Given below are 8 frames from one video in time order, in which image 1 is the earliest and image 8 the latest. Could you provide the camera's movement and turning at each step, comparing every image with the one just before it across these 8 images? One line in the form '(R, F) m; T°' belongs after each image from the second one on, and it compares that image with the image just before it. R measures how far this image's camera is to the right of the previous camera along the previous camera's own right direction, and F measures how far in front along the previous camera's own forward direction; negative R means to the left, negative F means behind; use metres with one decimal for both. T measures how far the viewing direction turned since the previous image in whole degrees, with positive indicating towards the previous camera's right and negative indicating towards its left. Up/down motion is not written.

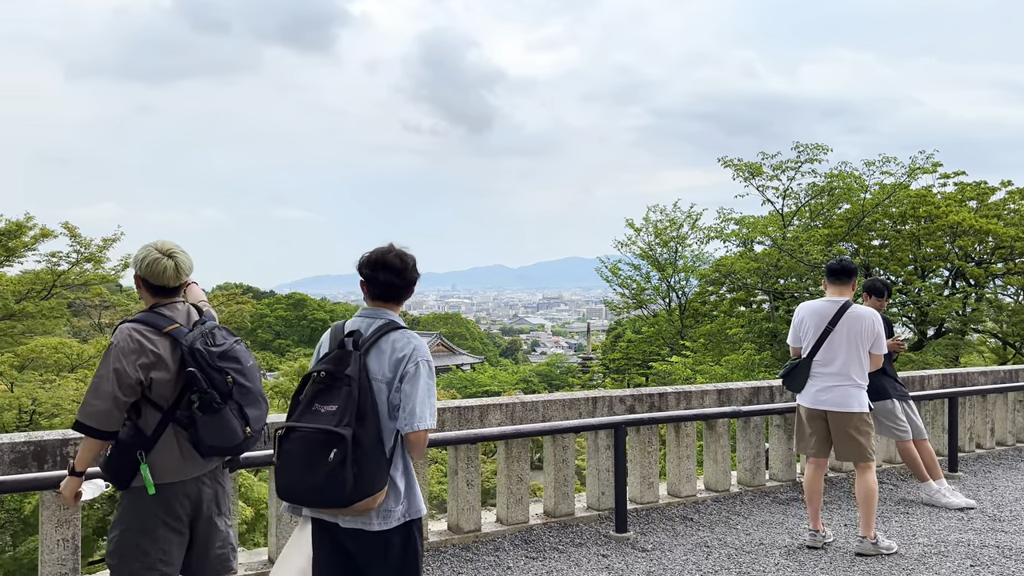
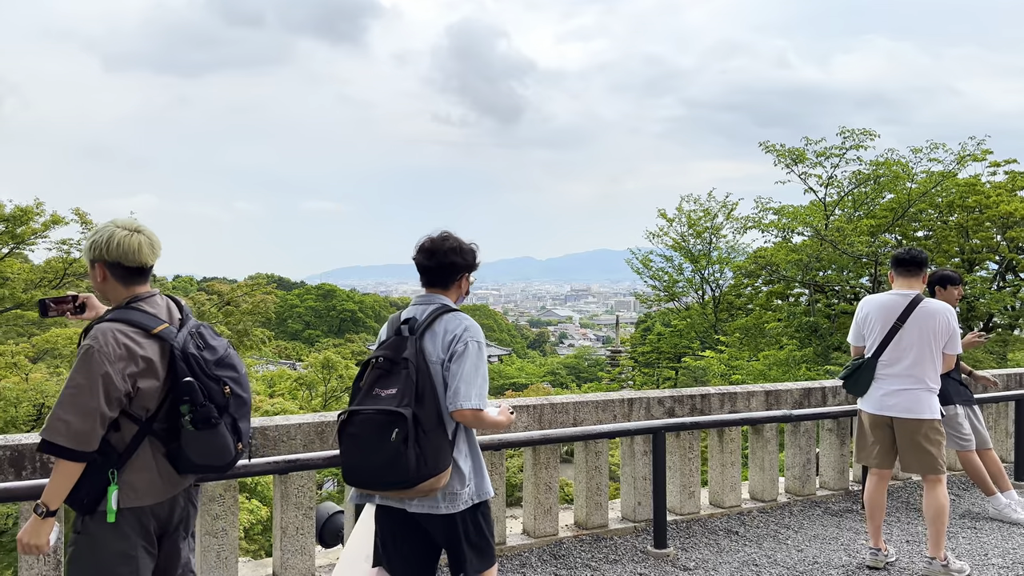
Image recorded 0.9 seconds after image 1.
(0.0, +0.4) m; -2°
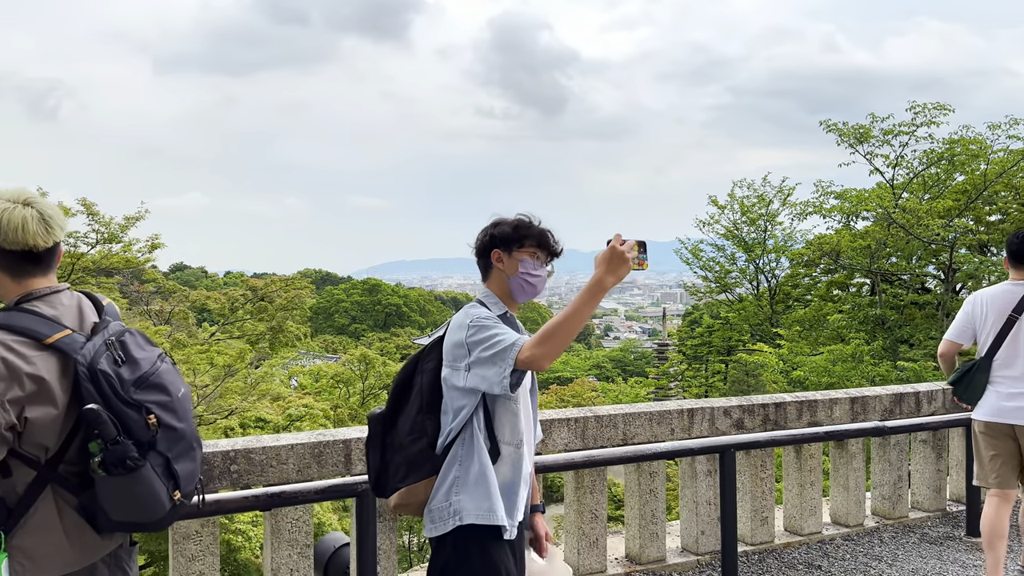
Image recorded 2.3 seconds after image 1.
(0.0, +0.6) m; -3°
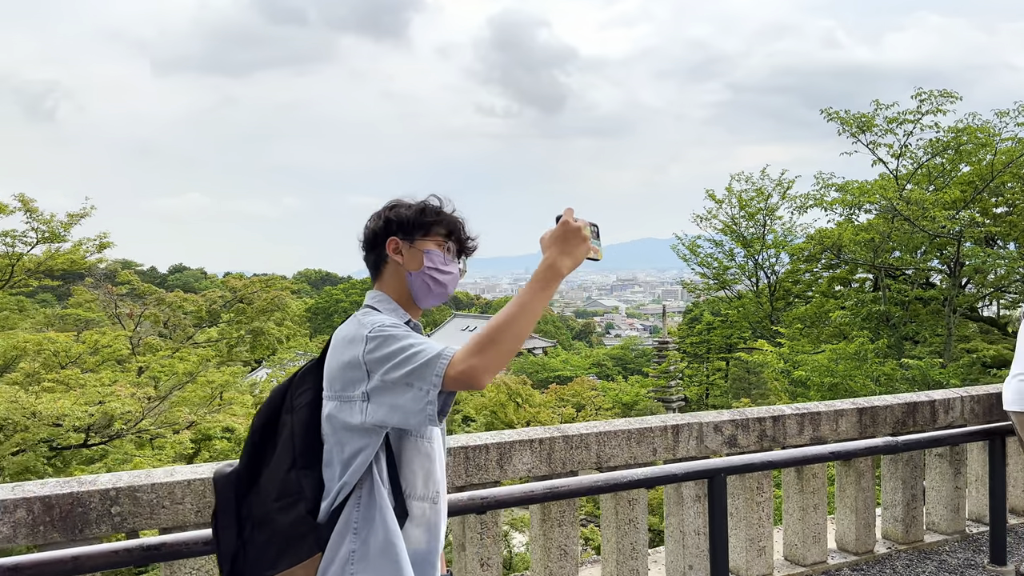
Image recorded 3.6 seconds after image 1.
(+0.2, +0.5) m; 0°
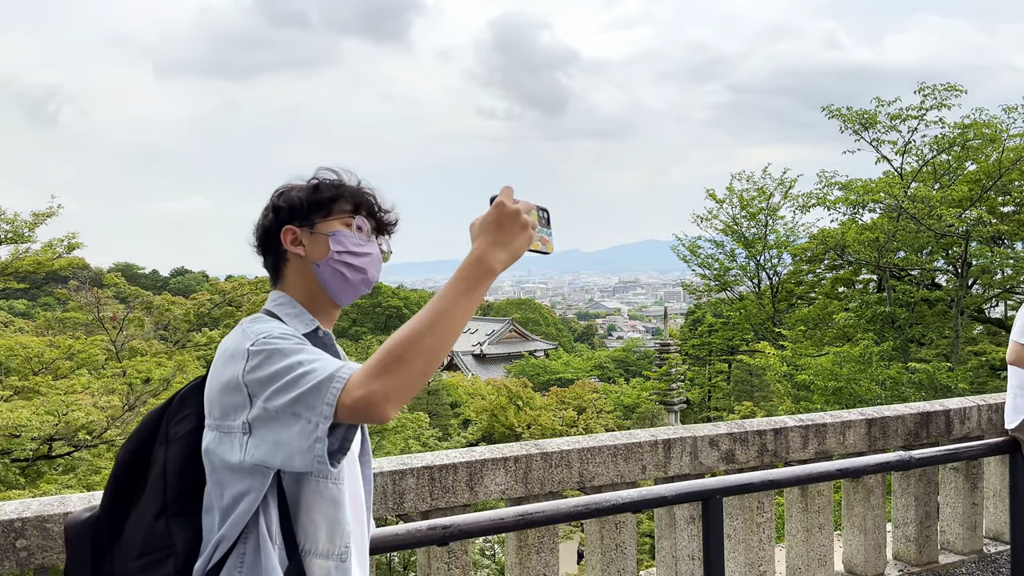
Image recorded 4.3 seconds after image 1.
(+0.1, +0.3) m; 0°
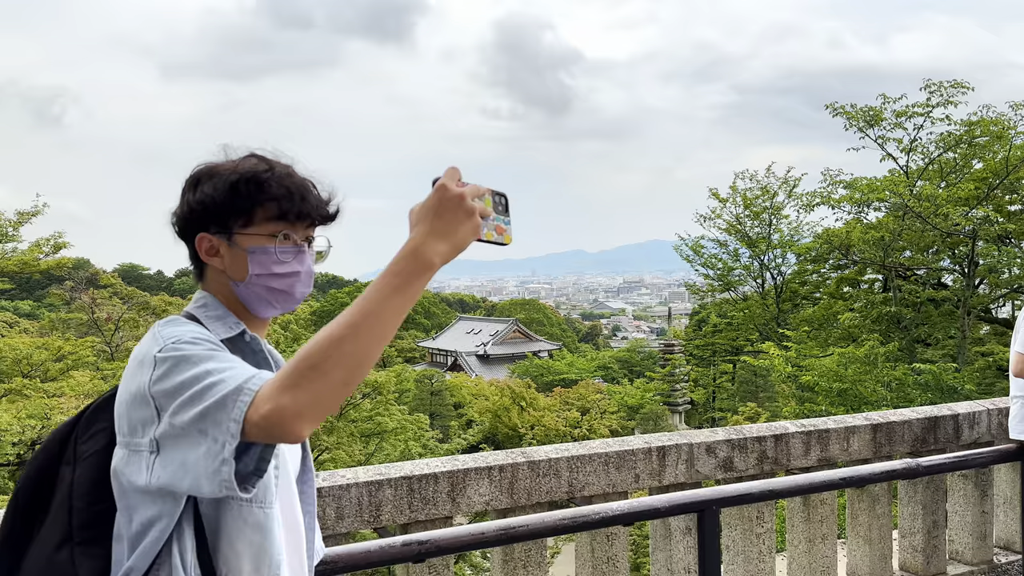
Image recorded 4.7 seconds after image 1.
(+0.1, +0.1) m; 0°
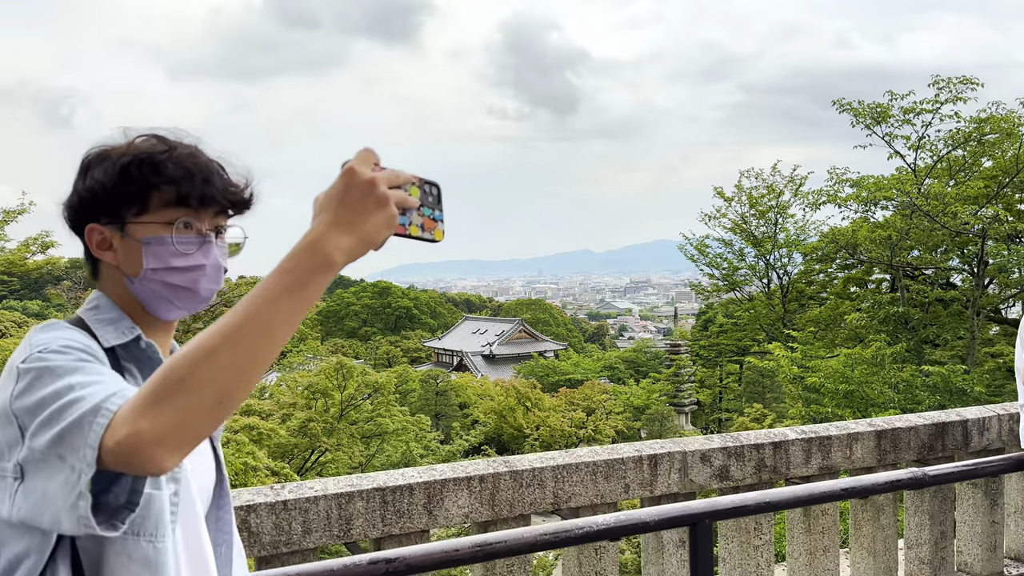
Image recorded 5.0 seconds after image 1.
(+0.1, +0.1) m; 0°
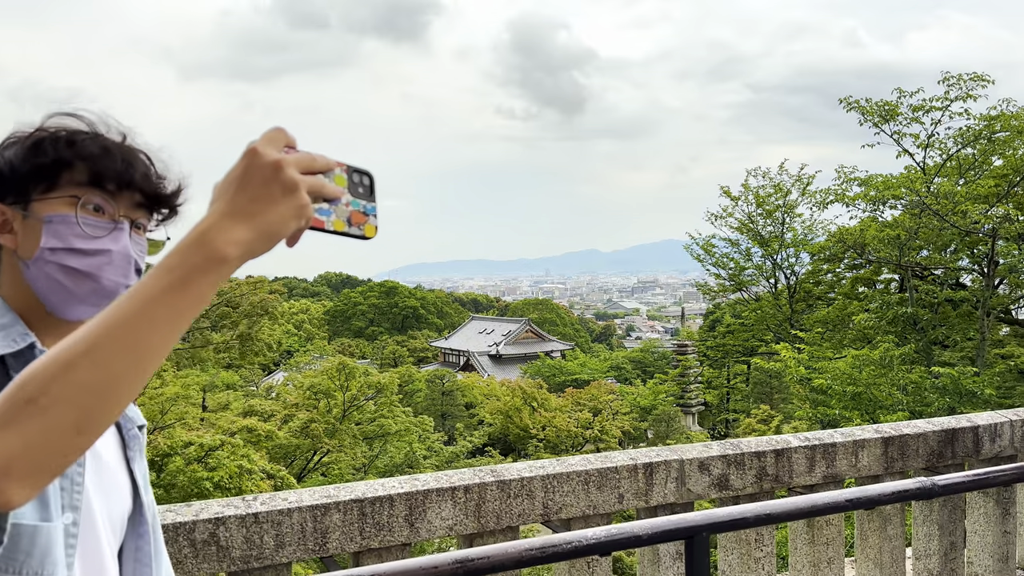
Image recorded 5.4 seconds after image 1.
(+0.1, +0.1) m; -1°
